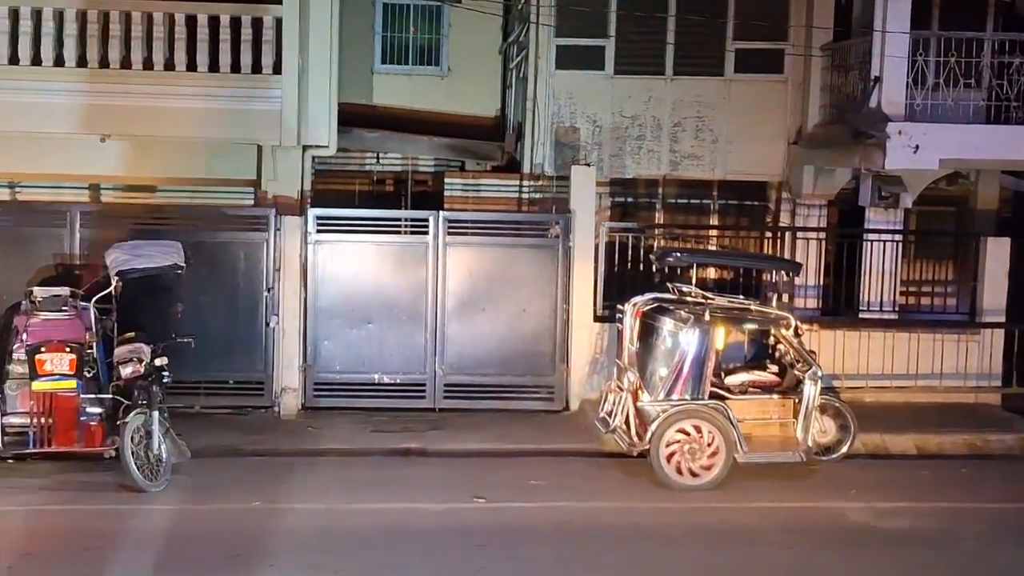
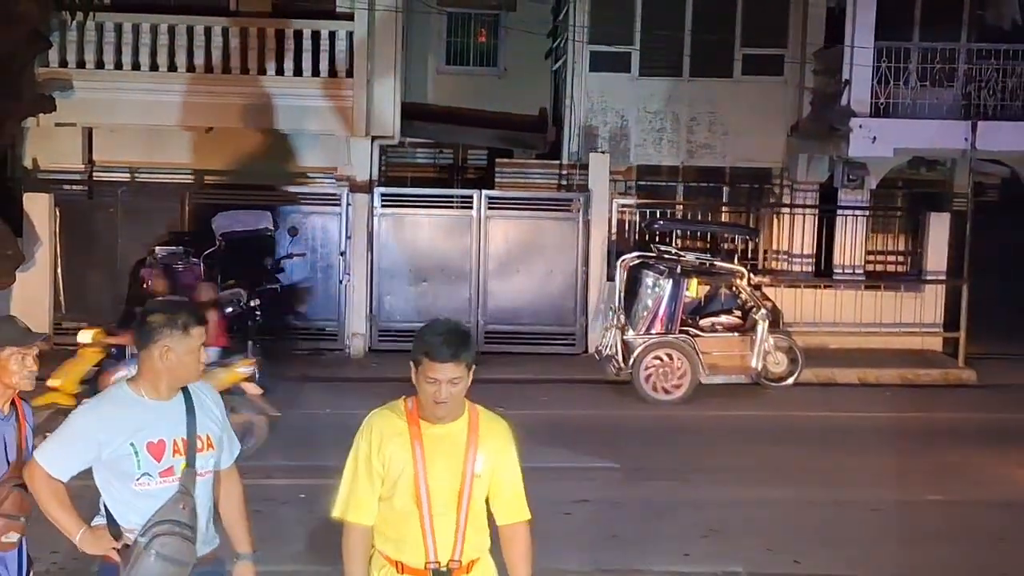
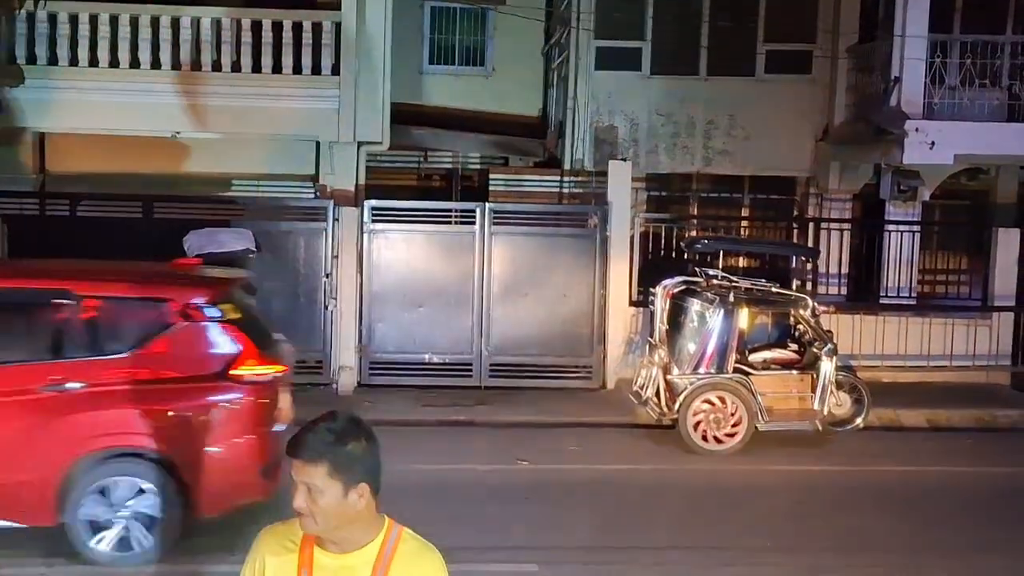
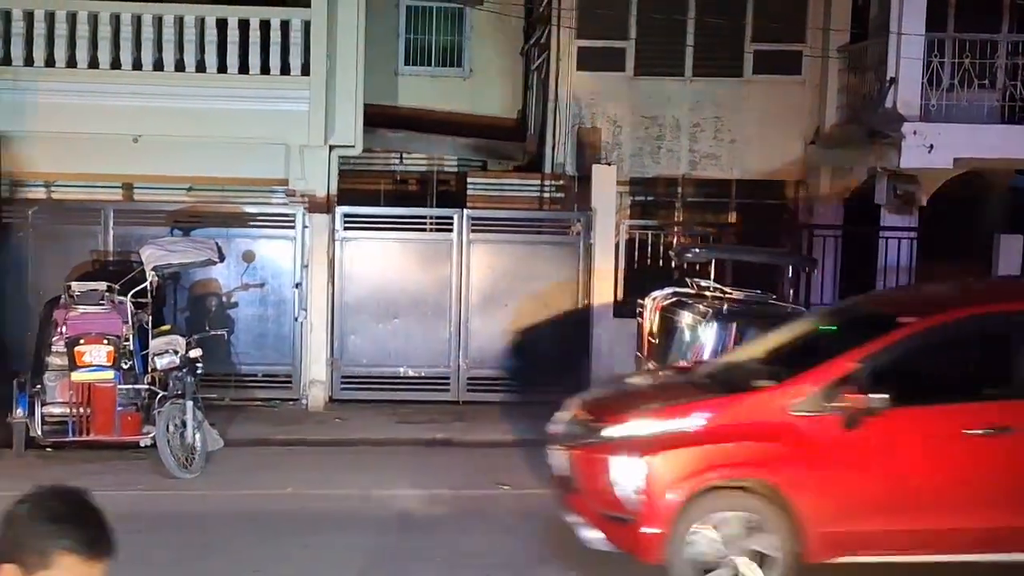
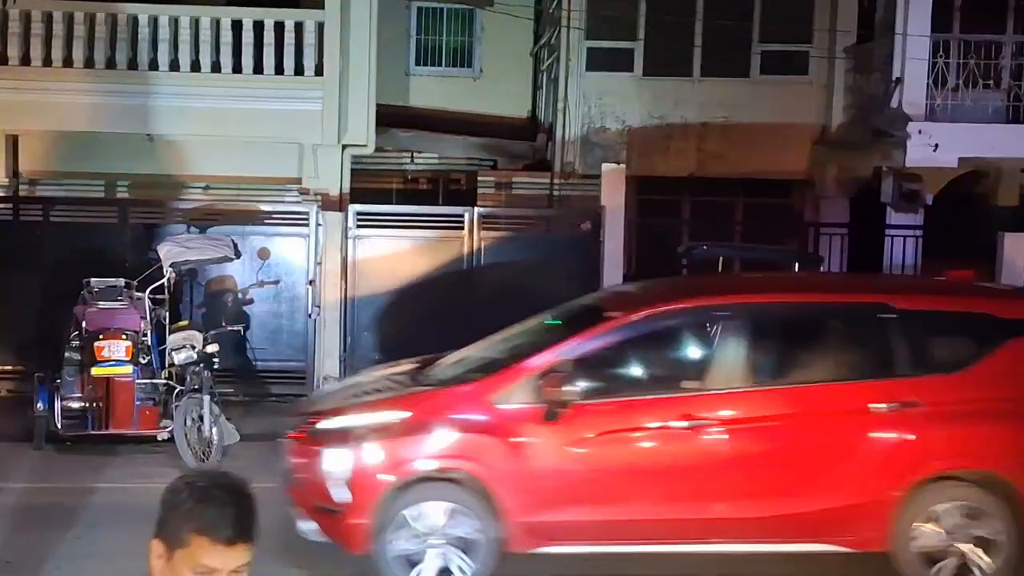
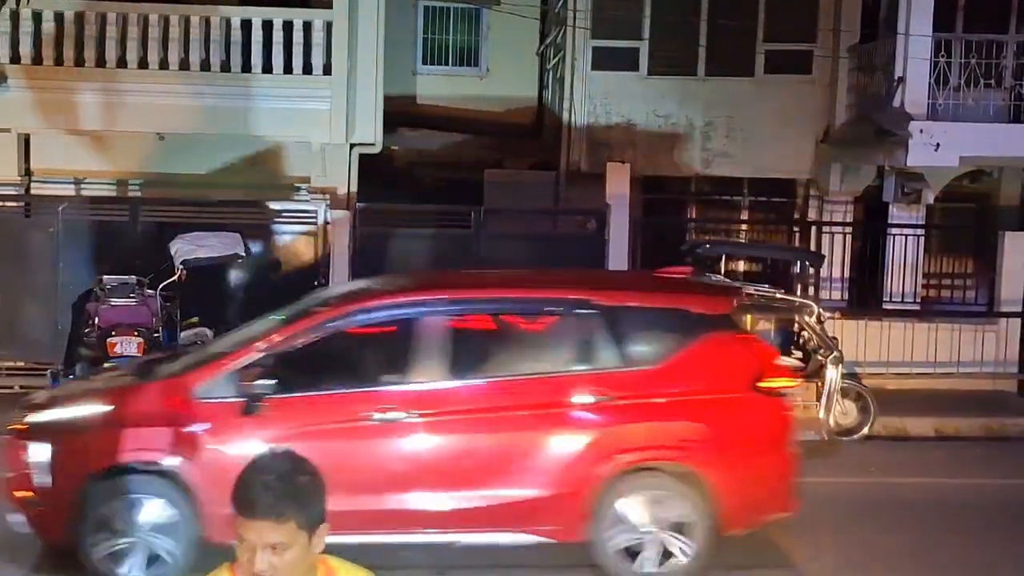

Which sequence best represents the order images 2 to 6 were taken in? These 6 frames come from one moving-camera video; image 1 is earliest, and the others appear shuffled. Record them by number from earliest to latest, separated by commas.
4, 5, 6, 3, 2
